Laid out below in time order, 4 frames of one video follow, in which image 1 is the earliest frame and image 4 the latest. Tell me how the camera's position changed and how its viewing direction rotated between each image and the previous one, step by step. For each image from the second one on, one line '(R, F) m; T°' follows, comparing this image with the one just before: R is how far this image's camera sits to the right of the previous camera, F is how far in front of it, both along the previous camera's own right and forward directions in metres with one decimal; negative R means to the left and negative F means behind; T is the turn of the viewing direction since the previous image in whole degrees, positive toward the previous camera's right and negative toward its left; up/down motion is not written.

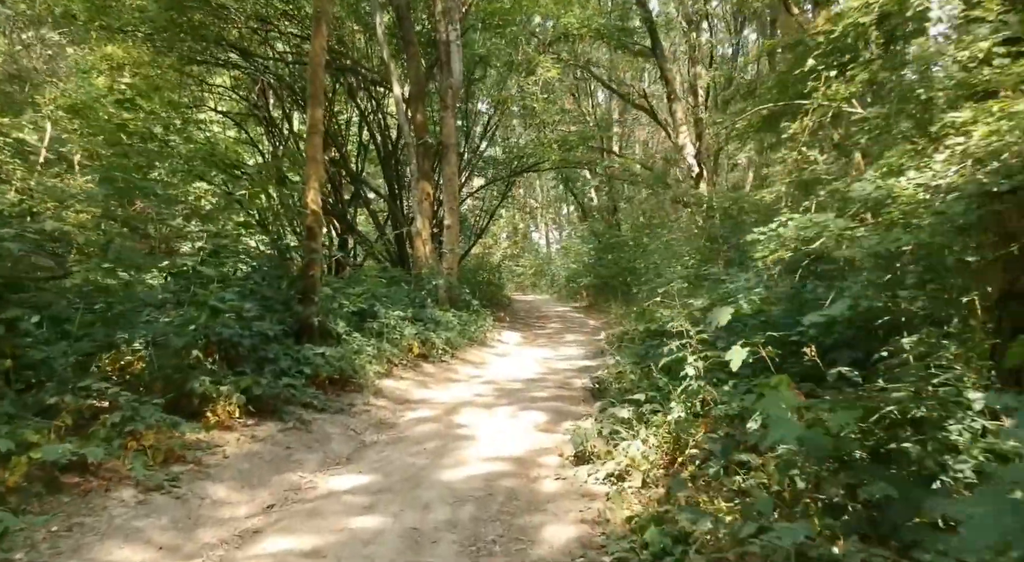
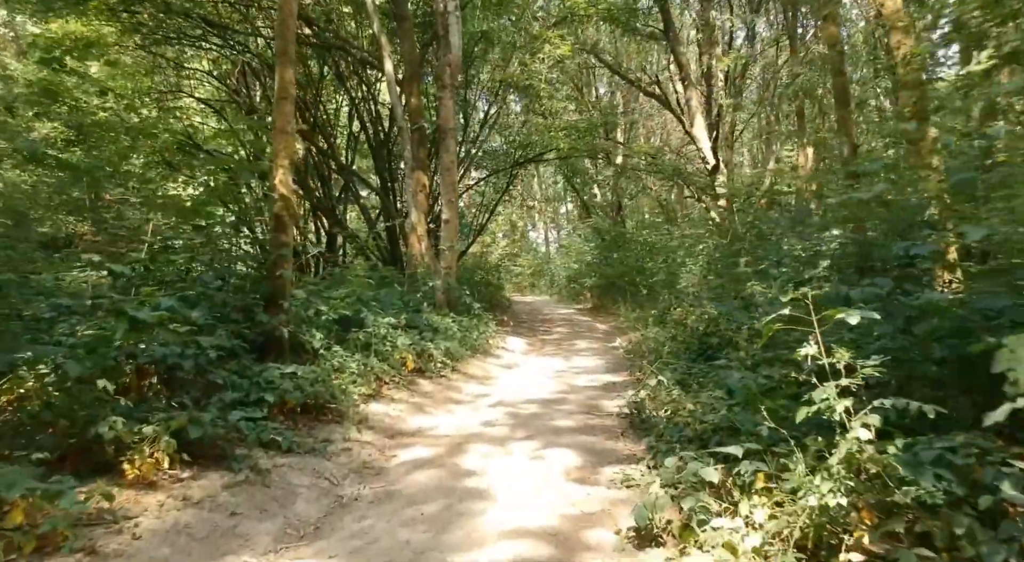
(-0.2, +1.4) m; 0°
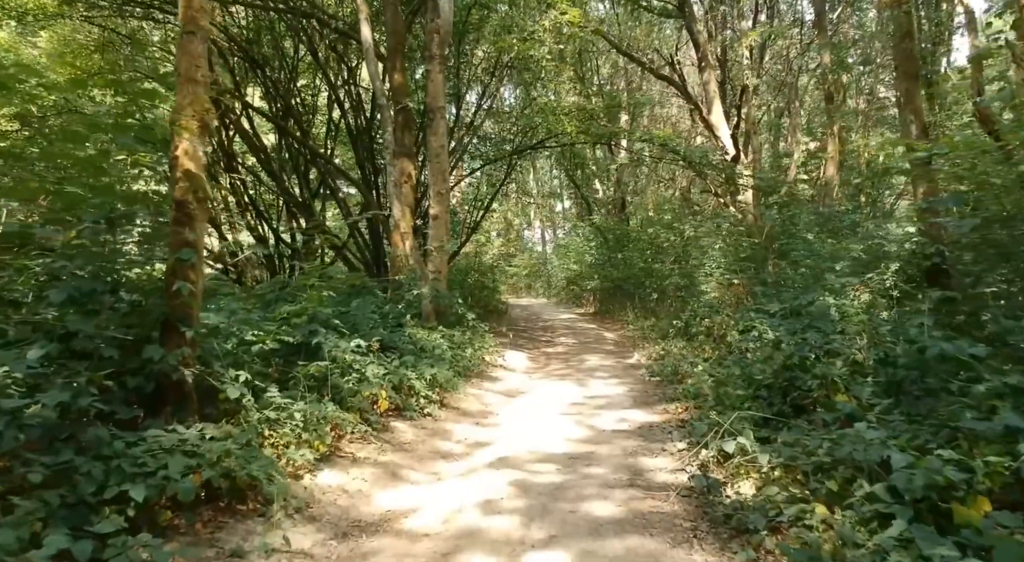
(-0.1, +1.9) m; +1°
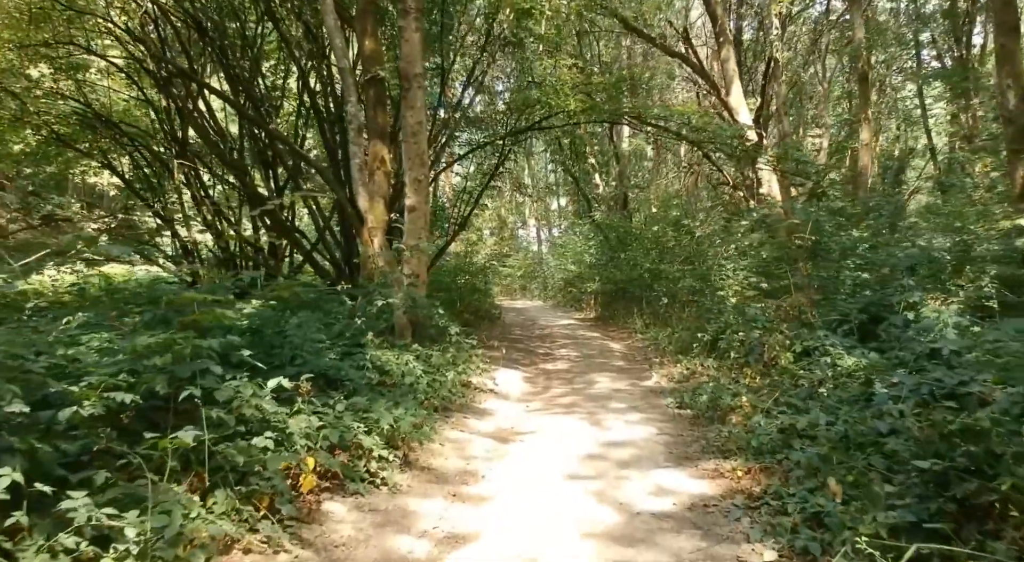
(0.0, +1.9) m; +1°
